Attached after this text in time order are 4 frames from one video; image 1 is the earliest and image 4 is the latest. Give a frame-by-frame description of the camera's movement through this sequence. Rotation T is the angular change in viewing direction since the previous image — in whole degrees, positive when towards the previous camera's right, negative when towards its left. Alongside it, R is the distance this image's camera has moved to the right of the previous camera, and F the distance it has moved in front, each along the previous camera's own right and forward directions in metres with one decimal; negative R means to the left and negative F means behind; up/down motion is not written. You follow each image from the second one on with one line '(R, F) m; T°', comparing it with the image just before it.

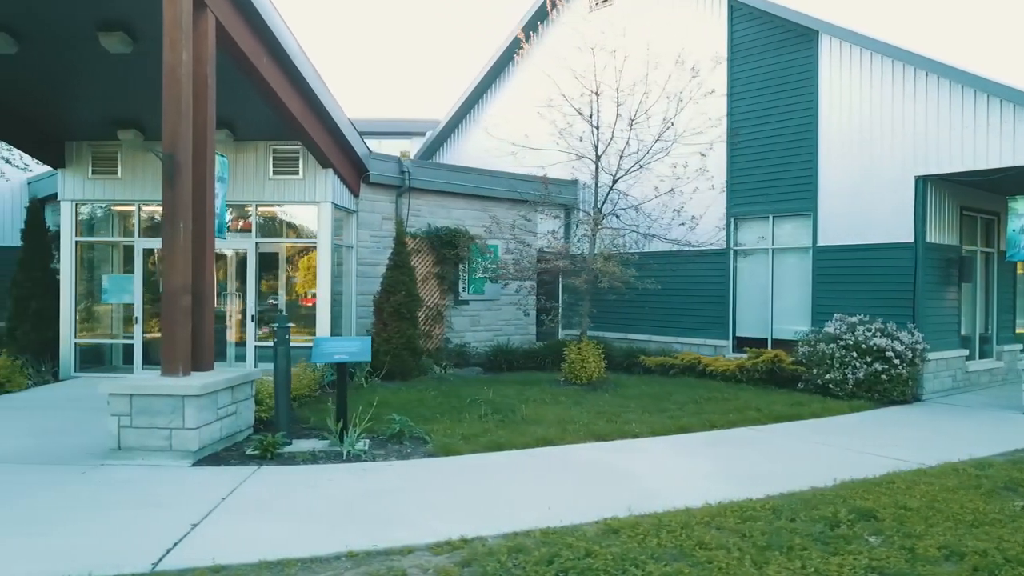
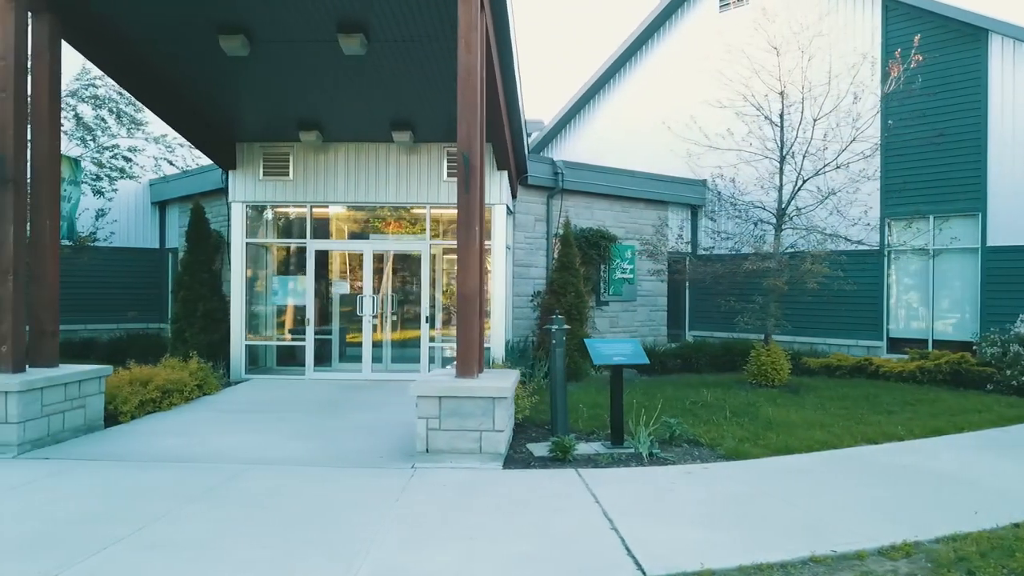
(-1.8, 0.0) m; 0°
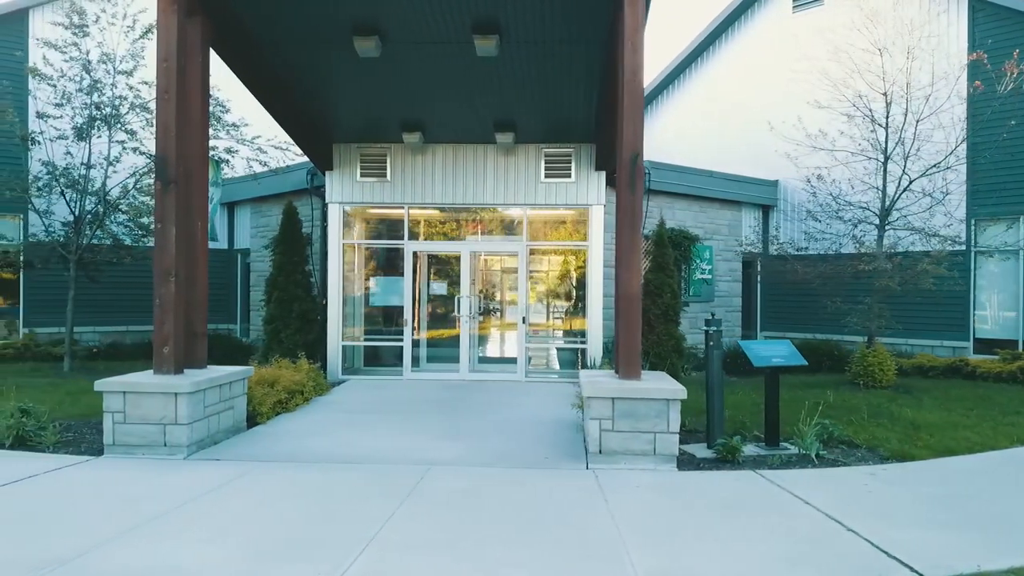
(-1.0, 0.0) m; 0°
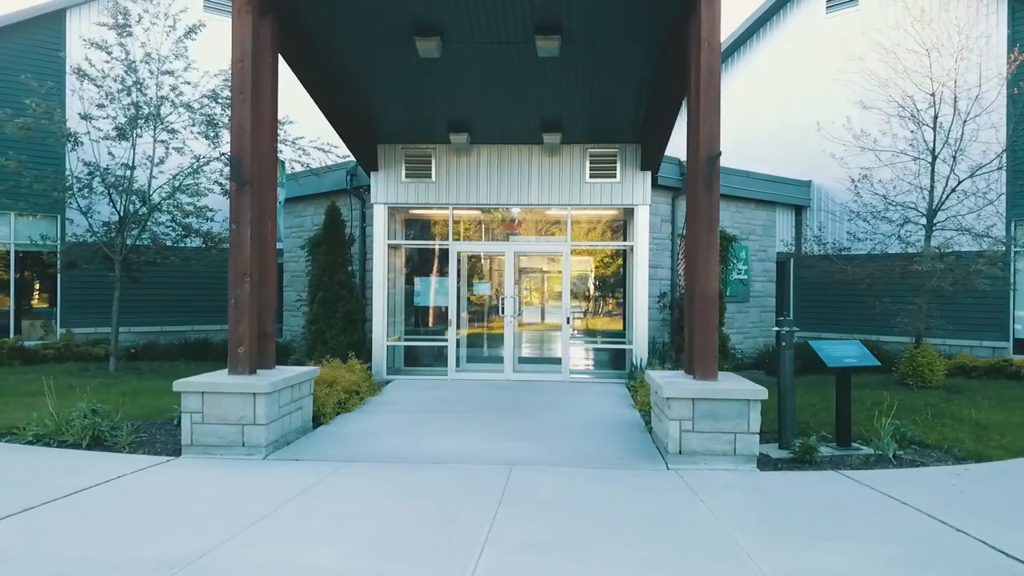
(-0.5, 0.0) m; 0°
